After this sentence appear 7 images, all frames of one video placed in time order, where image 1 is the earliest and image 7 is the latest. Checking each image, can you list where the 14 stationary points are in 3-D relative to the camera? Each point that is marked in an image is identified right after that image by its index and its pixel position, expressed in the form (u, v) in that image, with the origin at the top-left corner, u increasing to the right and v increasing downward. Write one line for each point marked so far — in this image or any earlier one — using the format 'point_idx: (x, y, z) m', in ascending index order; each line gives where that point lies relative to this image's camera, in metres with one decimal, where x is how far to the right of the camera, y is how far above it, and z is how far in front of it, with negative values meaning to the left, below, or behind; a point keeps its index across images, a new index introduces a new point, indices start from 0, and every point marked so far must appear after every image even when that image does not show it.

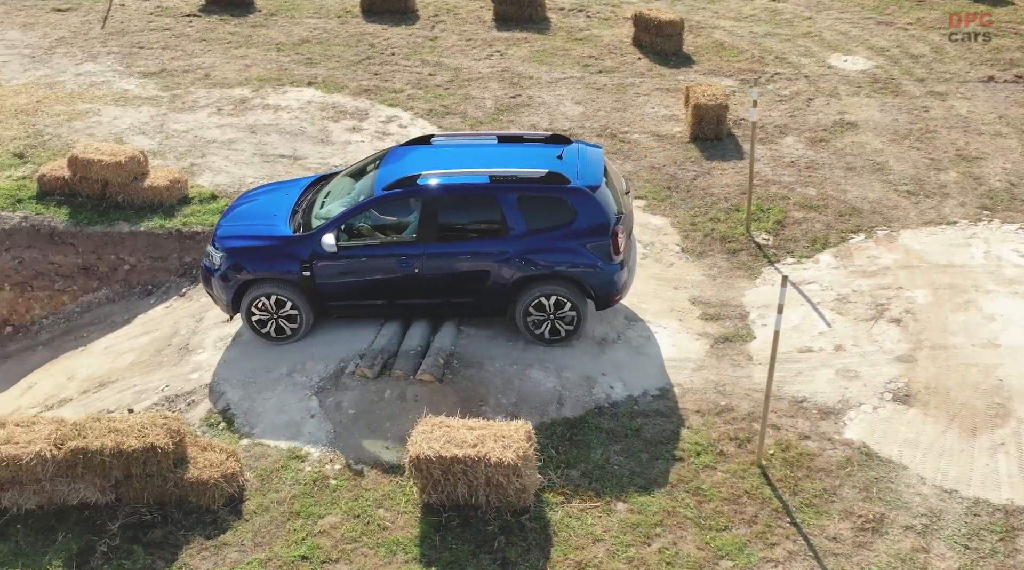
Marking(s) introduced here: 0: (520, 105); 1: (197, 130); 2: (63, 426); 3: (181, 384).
0: (+0.2, +3.2, +17.9) m
1: (-5.2, +2.6, +16.8) m
2: (-3.9, -1.2, +8.8) m
3: (-3.5, -1.1, +10.8) m
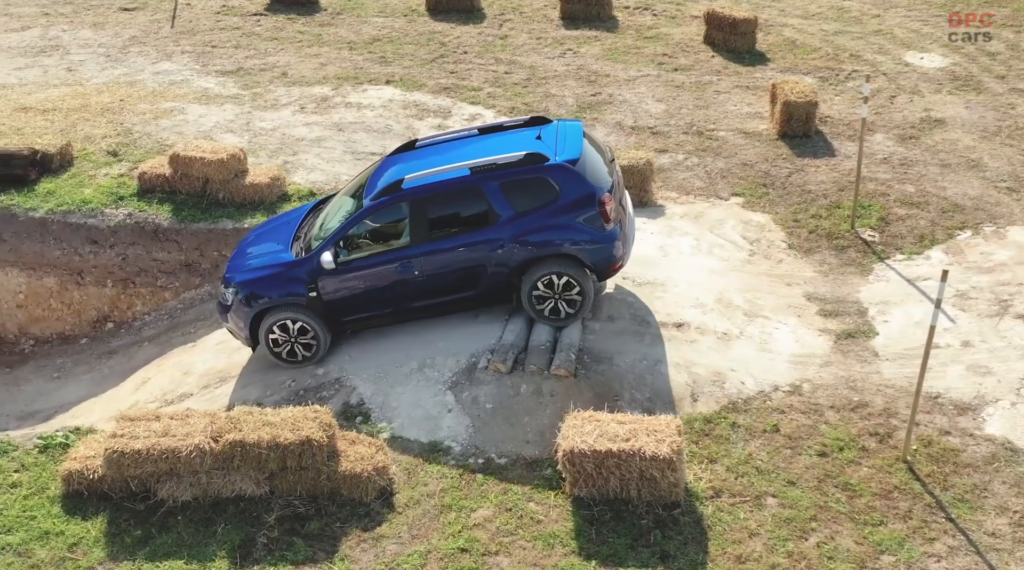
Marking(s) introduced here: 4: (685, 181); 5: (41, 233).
0: (+1.6, +3.2, +18.0) m
1: (-3.8, +2.6, +16.9) m
2: (-2.6, -1.2, +8.9) m
3: (-2.2, -1.0, +10.9) m
4: (+2.6, +1.6, +15.0) m
5: (-6.6, +0.7, +14.1) m
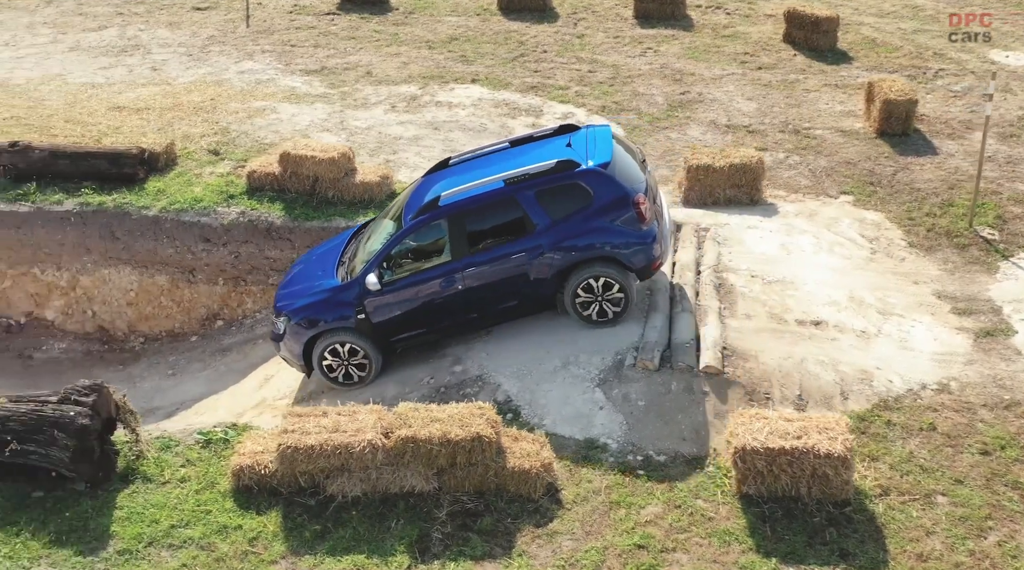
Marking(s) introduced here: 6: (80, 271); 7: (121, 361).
0: (+3.2, +3.3, +18.0) m
1: (-2.2, +2.7, +17.0) m
2: (-1.1, -1.2, +8.9) m
3: (-0.7, -1.0, +10.9) m
4: (+4.1, +1.6, +15.0) m
5: (-5.0, +0.8, +14.2) m
6: (-6.2, +0.2, +14.4) m
7: (-5.6, -1.1, +14.5) m
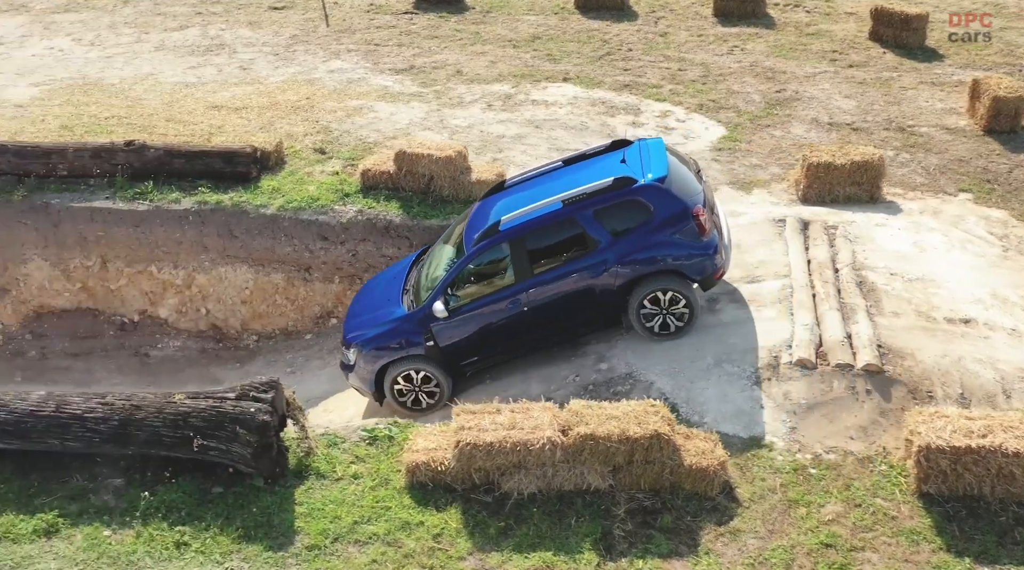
0: (+4.9, +3.3, +17.9) m
1: (-0.5, +2.7, +17.0) m
2: (+0.4, -1.1, +8.9) m
3: (+0.9, -1.0, +10.9) m
4: (+5.8, +1.6, +14.9) m
5: (-3.4, +0.8, +14.3) m
6: (-4.5, +0.2, +14.5) m
7: (-4.0, -1.1, +14.6) m
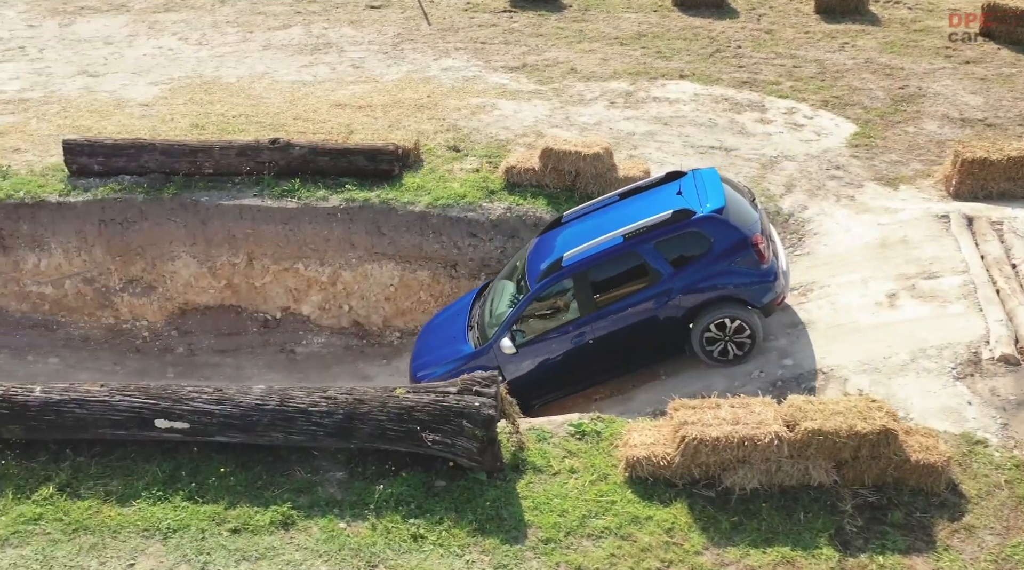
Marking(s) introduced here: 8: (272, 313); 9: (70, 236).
0: (+7.1, +3.3, +17.7) m
1: (+1.6, +2.7, +17.0) m
2: (+2.4, -1.1, +8.9) m
3: (+2.9, -0.9, +10.9) m
4: (+7.9, +1.6, +14.7) m
5: (-1.3, +0.8, +14.3) m
6: (-2.4, +0.3, +14.6) m
7: (-1.9, -1.0, +14.7) m
8: (-3.6, -0.4, +15.0) m
9: (-6.4, +0.7, +14.5) m
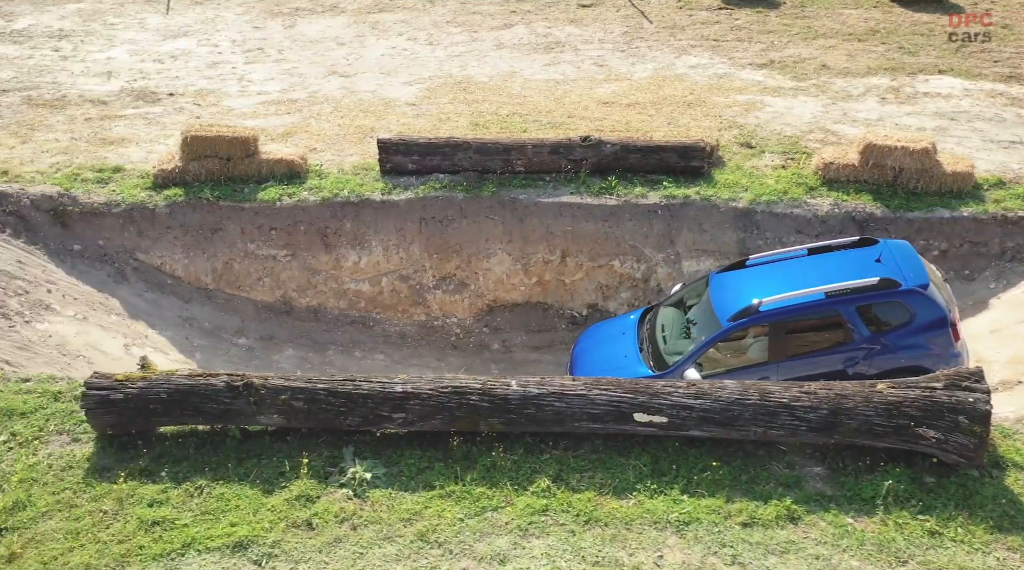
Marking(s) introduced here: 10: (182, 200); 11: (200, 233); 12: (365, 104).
0: (+11.8, +3.4, +17.3) m
1: (+6.3, +2.8, +16.8) m
2: (+6.7, -1.0, +8.7) m
3: (+7.3, -0.9, +10.6) m
4: (+12.5, +1.7, +14.2) m
5: (+3.3, +0.9, +14.3) m
6: (+2.1, +0.3, +14.6) m
7: (+2.7, -1.0, +14.7) m
8: (+1.0, -0.4, +15.1) m
9: (-1.8, +0.7, +14.7) m
10: (-4.7, +1.2, +14.3) m
11: (-4.5, +0.7, +14.4) m
12: (-2.7, +3.3, +18.3) m
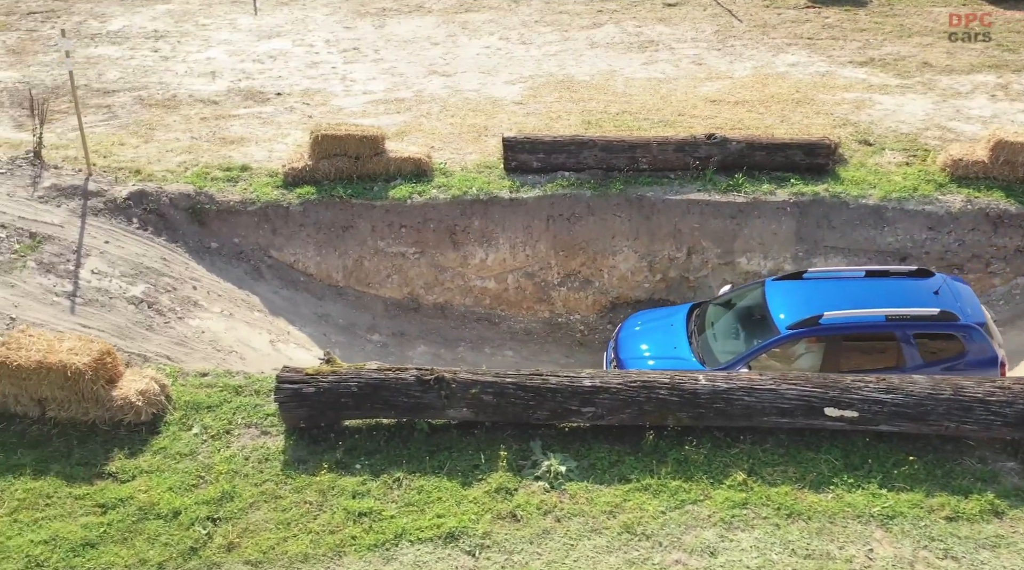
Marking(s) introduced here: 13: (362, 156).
0: (+13.8, +3.4, +17.1) m
1: (+8.2, +2.8, +16.7) m
2: (+8.4, -1.0, +8.6) m
3: (+9.1, -0.8, +10.6) m
4: (+14.3, +1.7, +14.0) m
5: (+5.1, +0.9, +14.3) m
6: (+4.0, +0.4, +14.6) m
7: (+4.6, -0.9, +14.7) m
8: (+2.9, -0.3, +15.1) m
9: (+0.1, +0.8, +14.8) m
10: (-2.8, +1.3, +14.5) m
11: (-2.6, +0.8, +14.5) m
12: (-0.7, +3.3, +18.4) m
13: (-2.2, +1.9, +14.7) m
